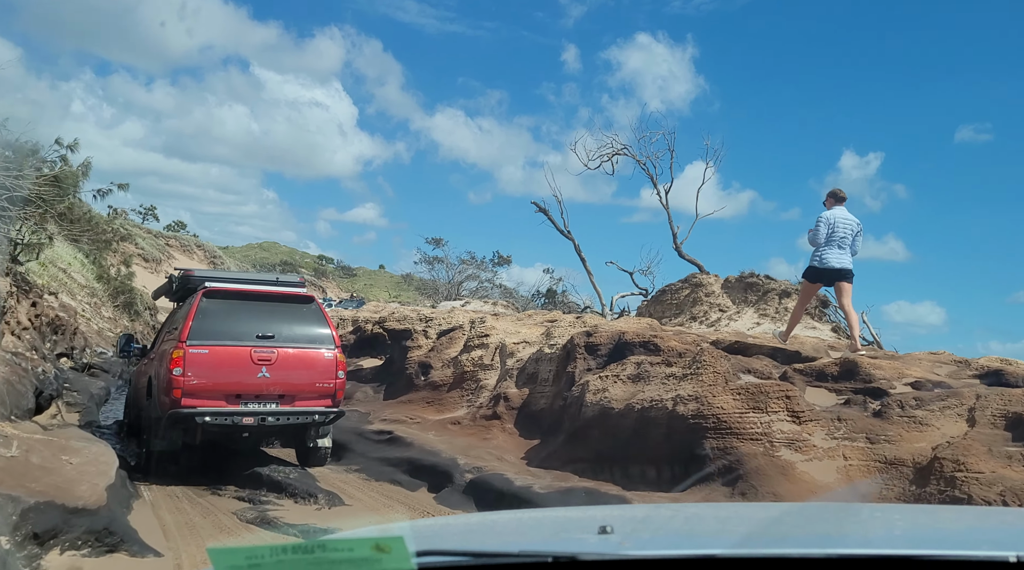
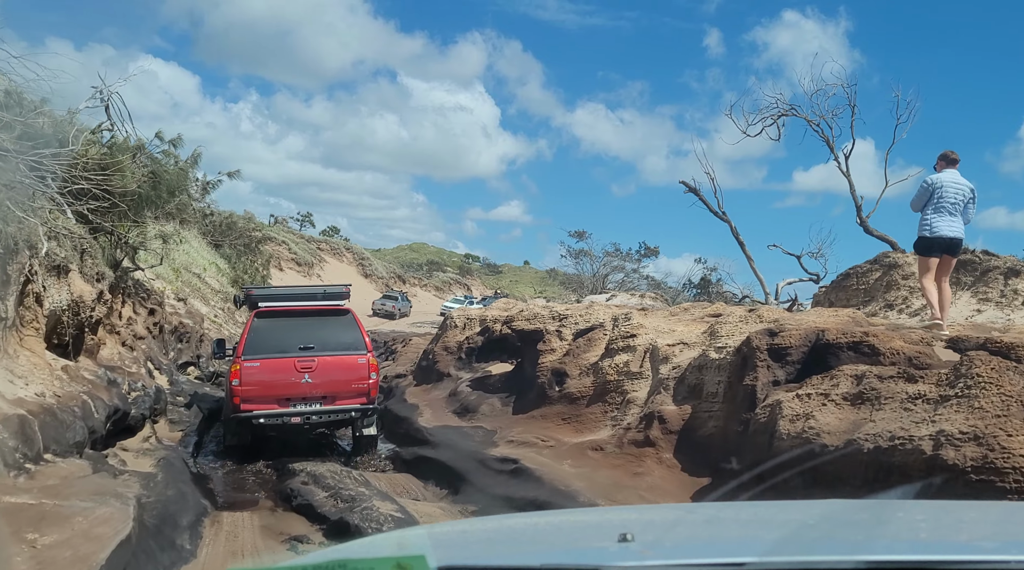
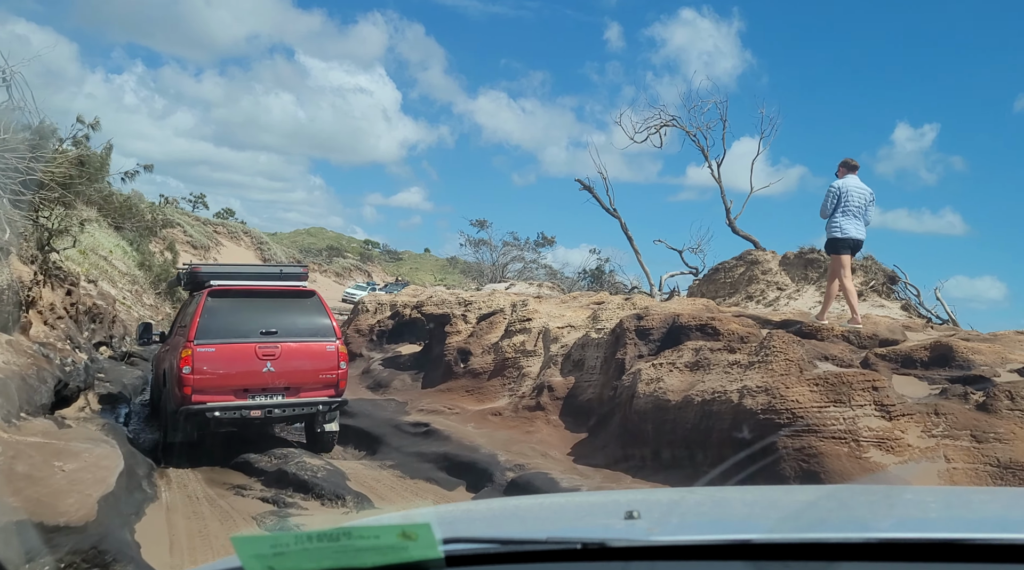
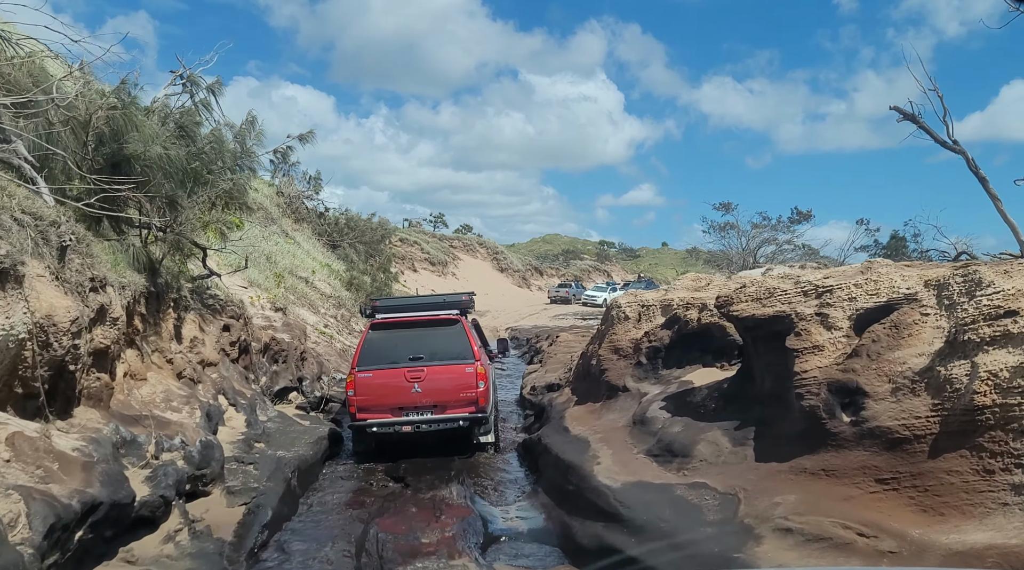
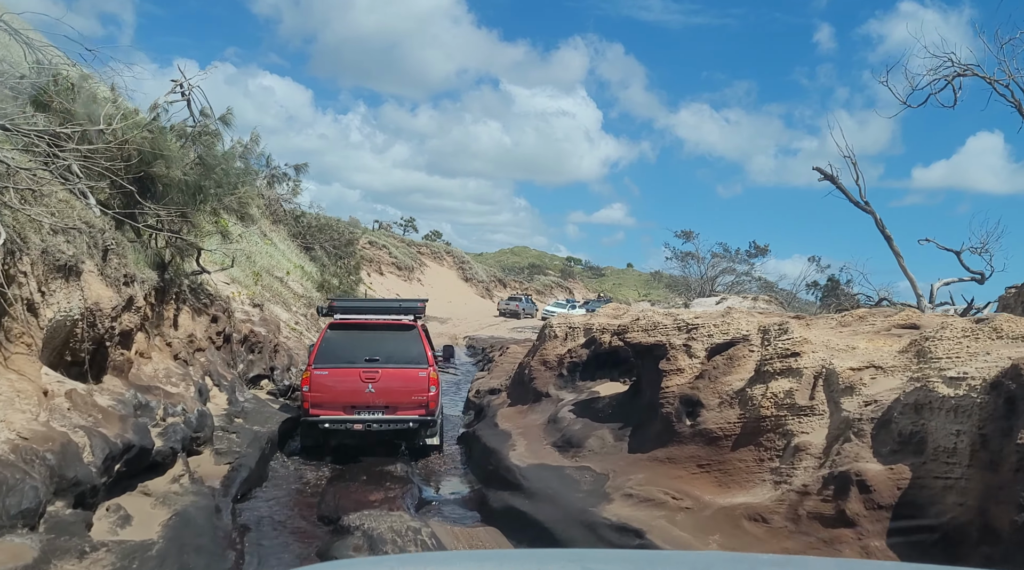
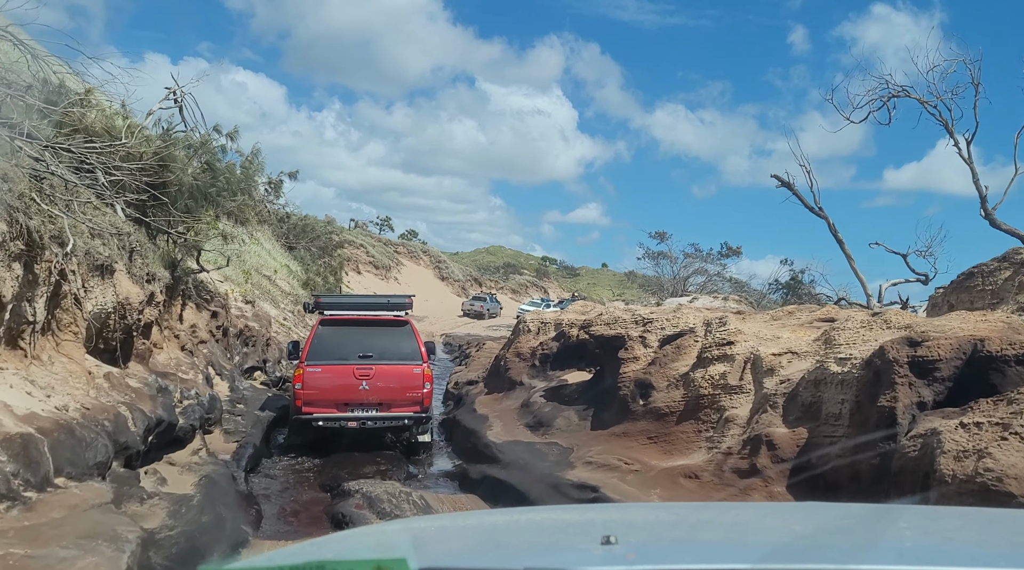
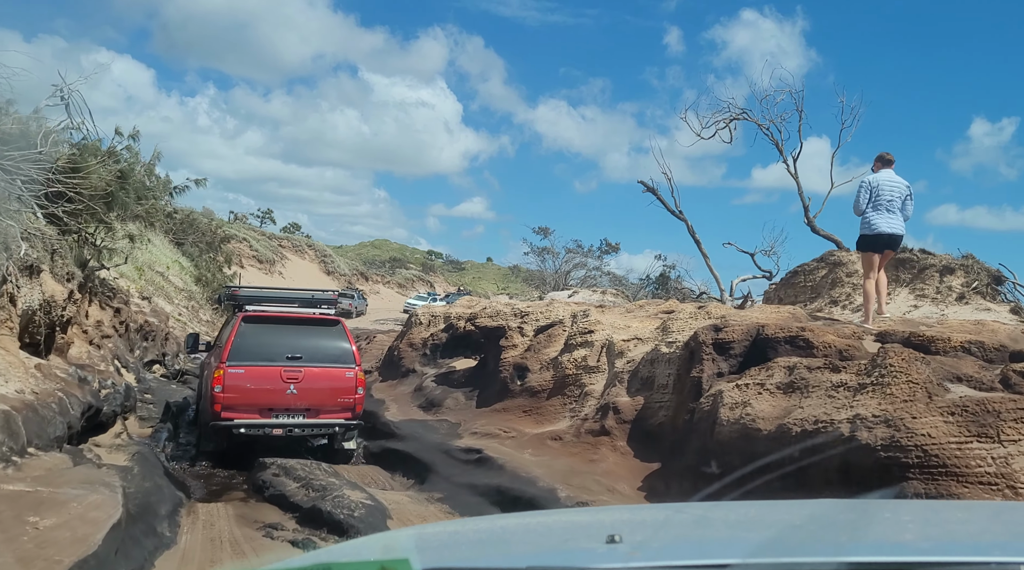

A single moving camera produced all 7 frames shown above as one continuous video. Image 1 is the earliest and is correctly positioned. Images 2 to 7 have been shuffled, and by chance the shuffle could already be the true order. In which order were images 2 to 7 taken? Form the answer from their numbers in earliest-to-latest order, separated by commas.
3, 7, 2, 6, 5, 4
